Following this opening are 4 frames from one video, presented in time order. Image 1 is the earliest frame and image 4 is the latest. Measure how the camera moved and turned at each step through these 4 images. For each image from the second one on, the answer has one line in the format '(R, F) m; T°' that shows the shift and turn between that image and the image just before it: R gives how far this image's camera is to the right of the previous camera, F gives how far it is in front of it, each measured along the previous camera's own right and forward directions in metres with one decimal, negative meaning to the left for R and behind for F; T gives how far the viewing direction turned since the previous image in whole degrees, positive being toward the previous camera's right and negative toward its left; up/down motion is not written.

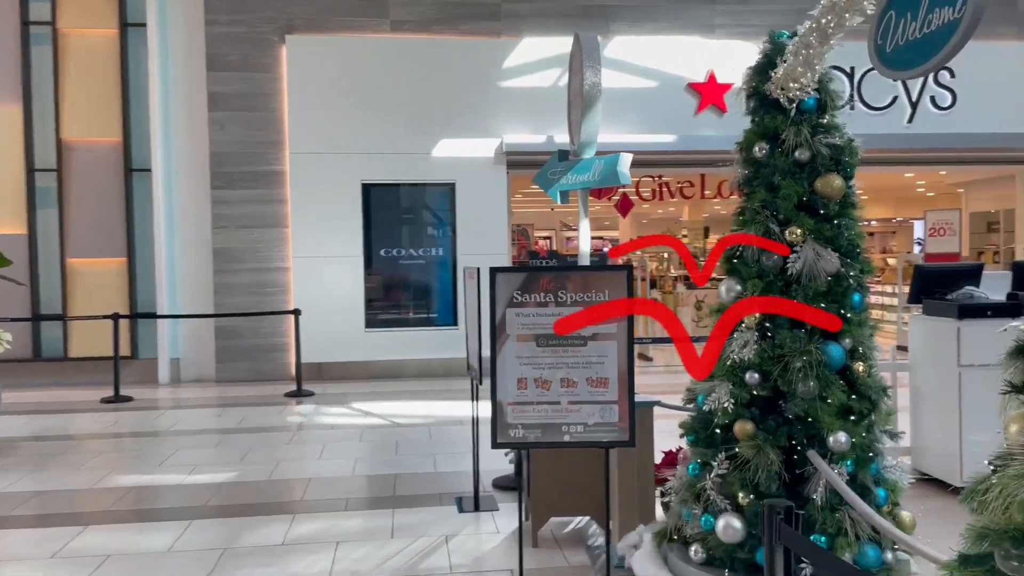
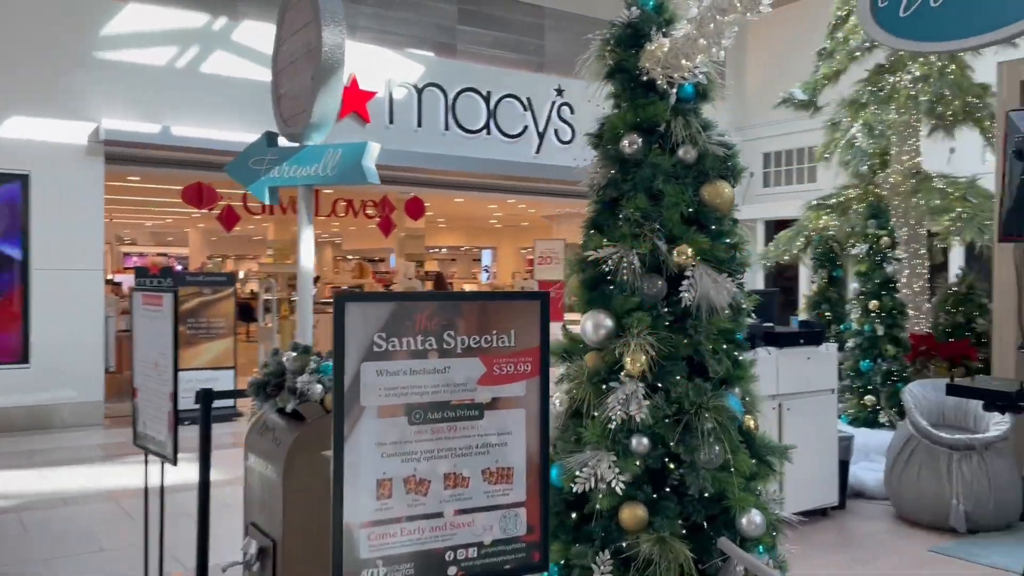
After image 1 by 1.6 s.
(-0.6, +1.2) m; +29°
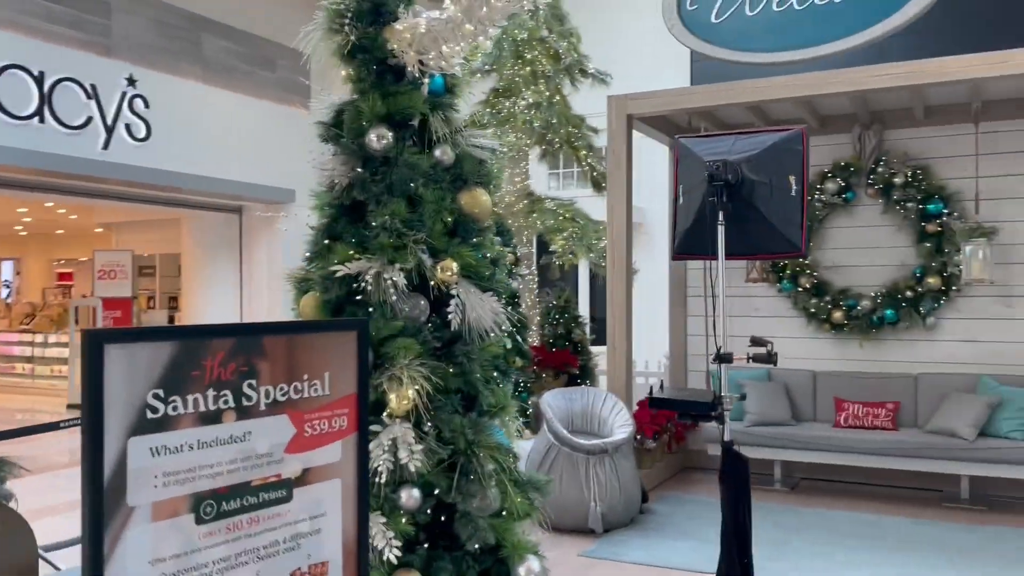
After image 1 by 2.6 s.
(-0.4, +0.5) m; +30°
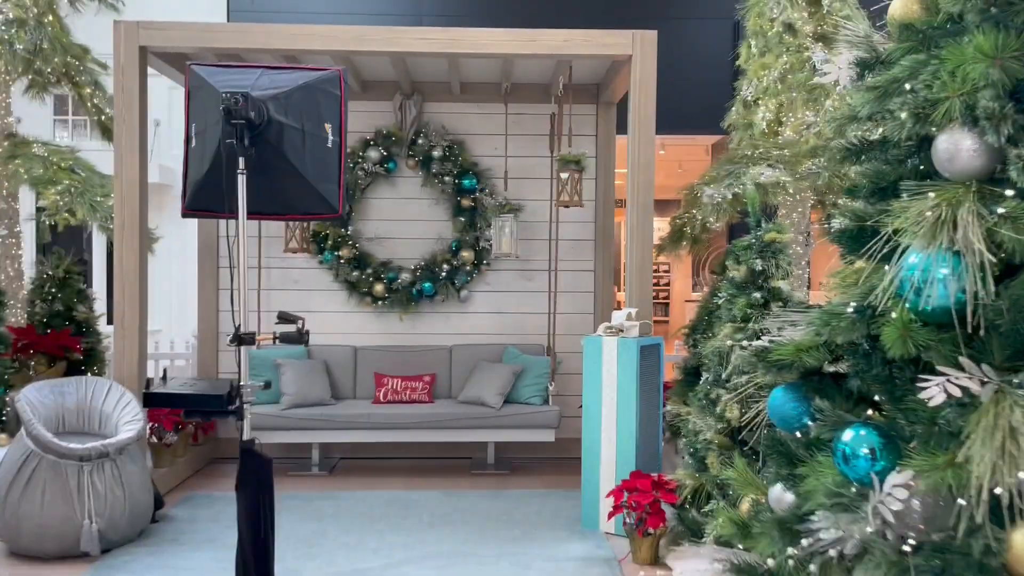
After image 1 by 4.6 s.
(+0.2, +0.5) m; +30°
